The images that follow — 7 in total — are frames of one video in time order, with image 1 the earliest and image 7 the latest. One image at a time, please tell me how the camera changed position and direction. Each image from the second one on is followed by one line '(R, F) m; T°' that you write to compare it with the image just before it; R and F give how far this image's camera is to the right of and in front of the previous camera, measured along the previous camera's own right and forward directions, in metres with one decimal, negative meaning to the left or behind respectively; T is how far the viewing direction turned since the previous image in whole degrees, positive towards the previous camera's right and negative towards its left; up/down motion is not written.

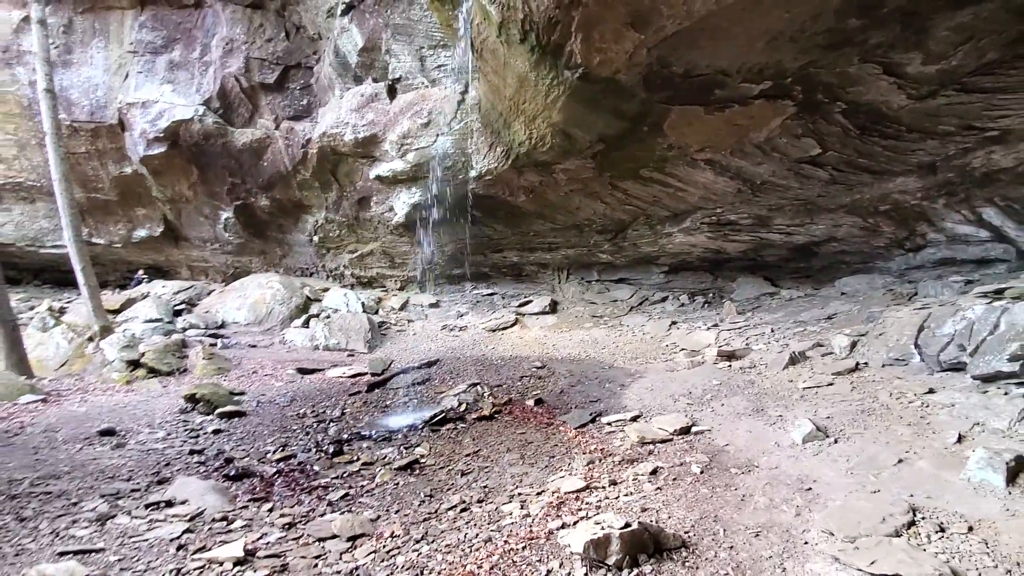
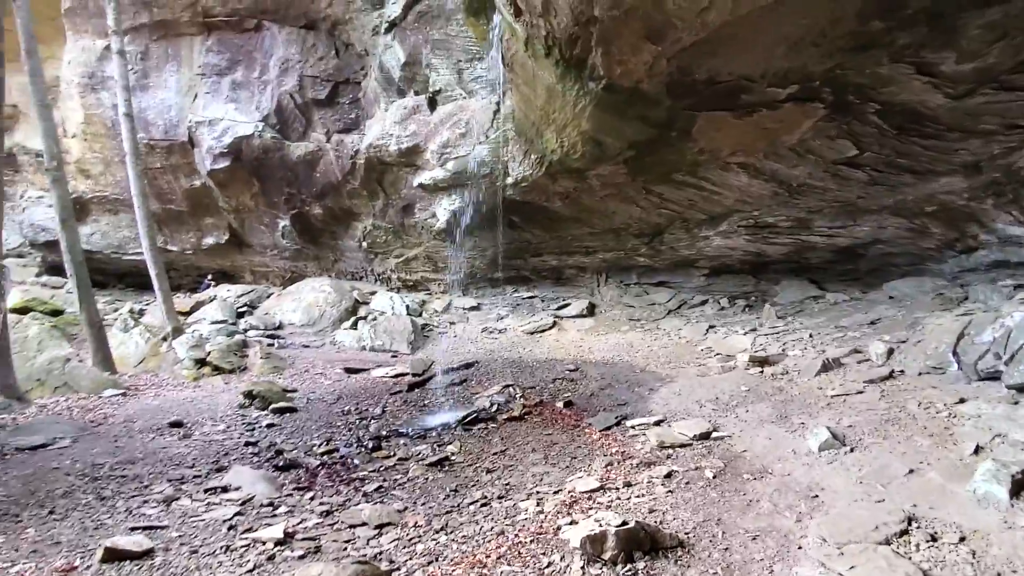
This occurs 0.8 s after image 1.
(+0.3, -0.2) m; -6°
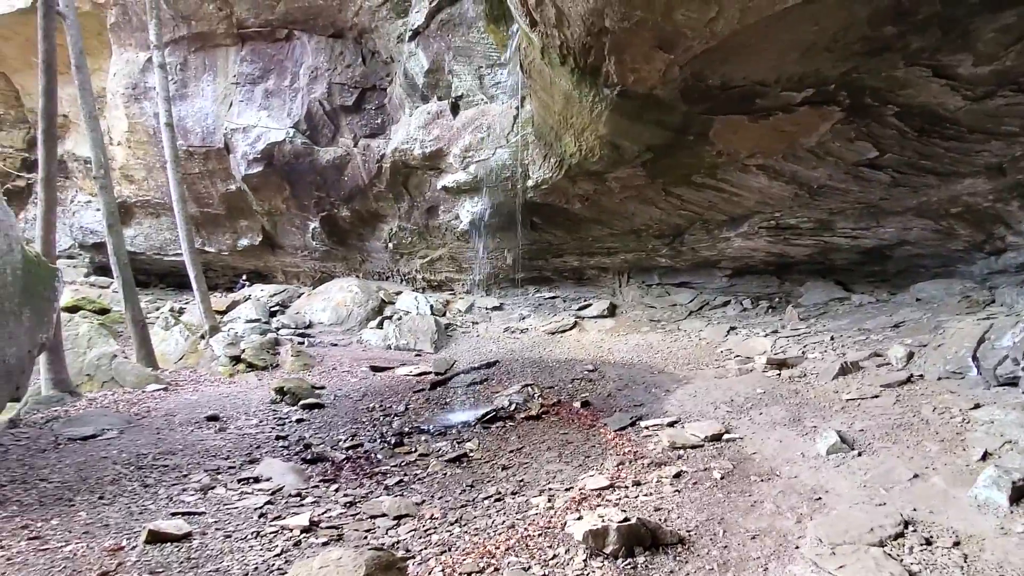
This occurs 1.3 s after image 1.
(+0.1, -0.1) m; -3°
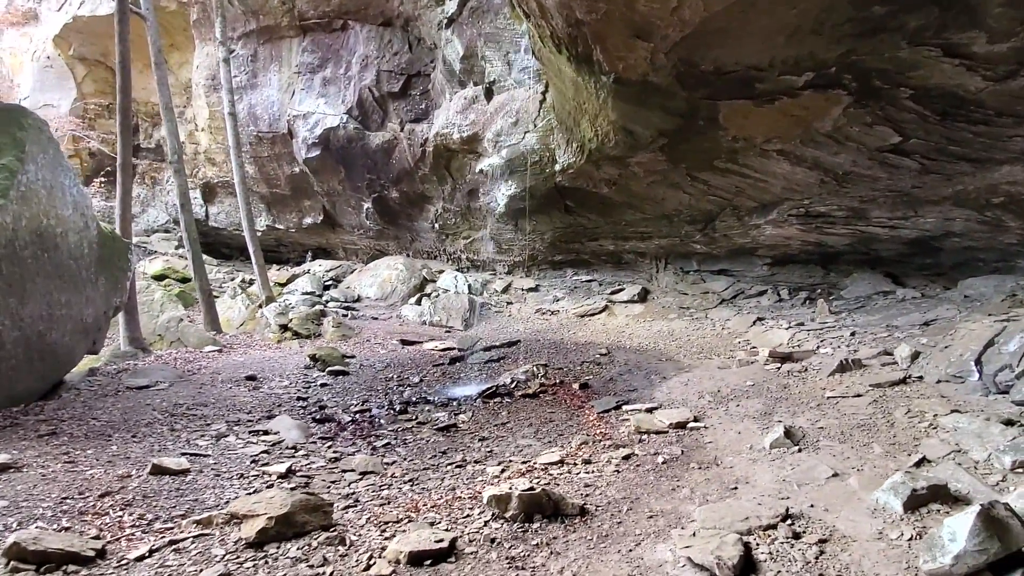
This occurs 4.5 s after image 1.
(+0.9, -0.2) m; -9°
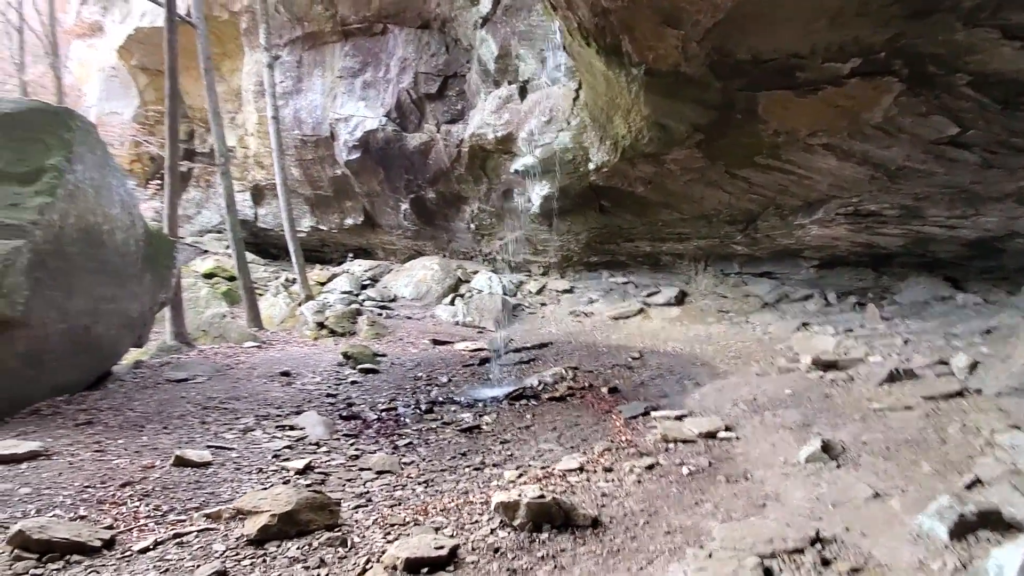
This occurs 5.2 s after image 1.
(+0.2, +0.1) m; -4°
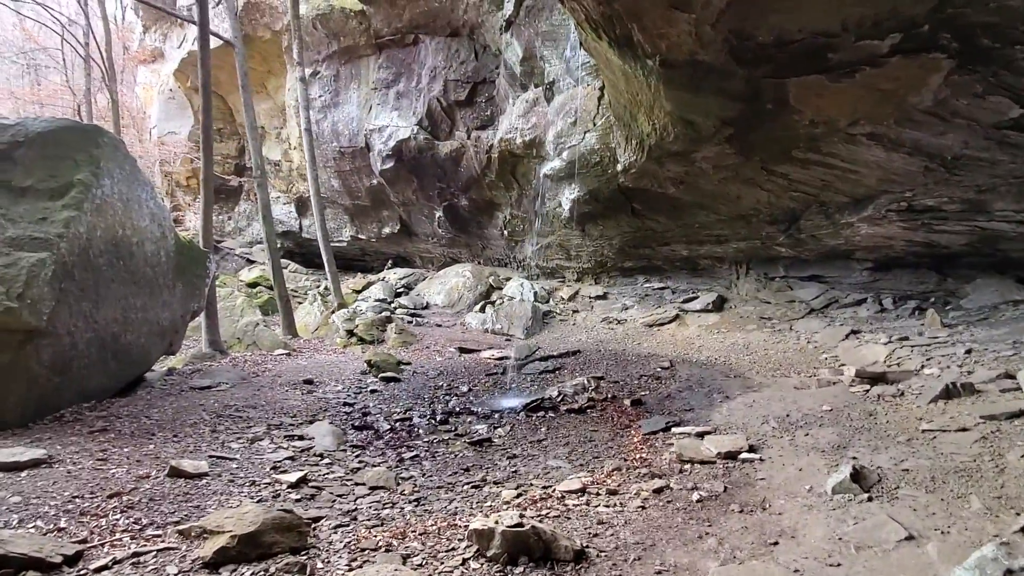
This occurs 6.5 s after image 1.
(+0.4, +0.3) m; -5°
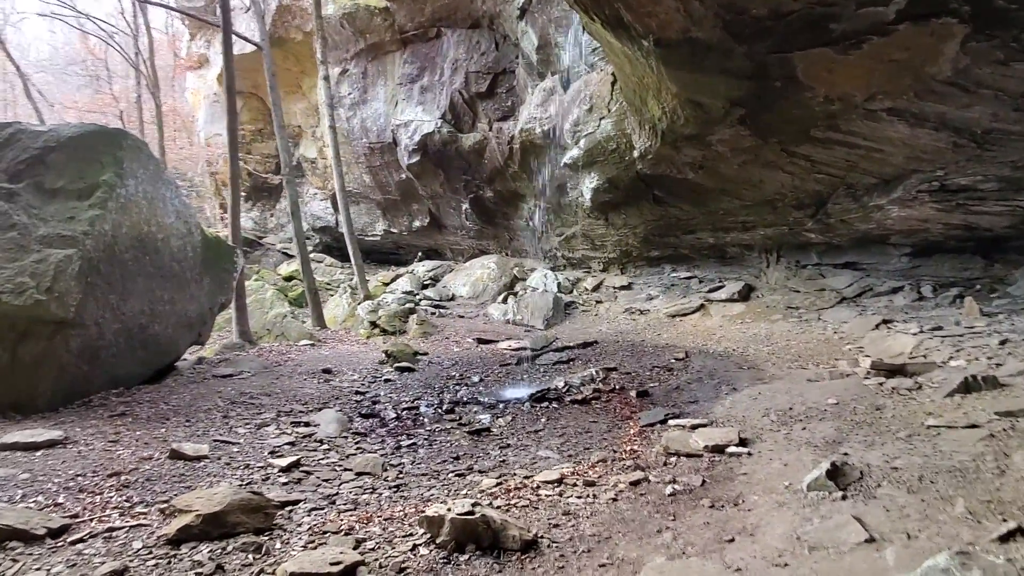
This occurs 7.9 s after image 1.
(+0.5, +0.1) m; -5°
